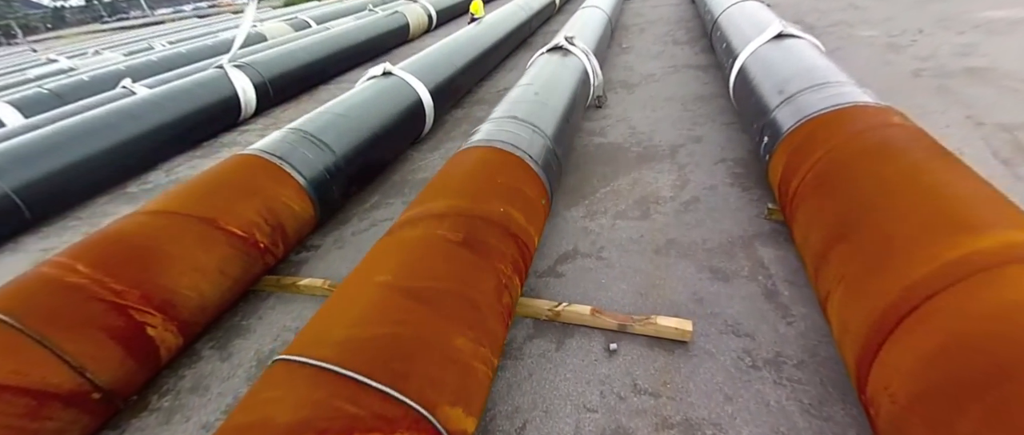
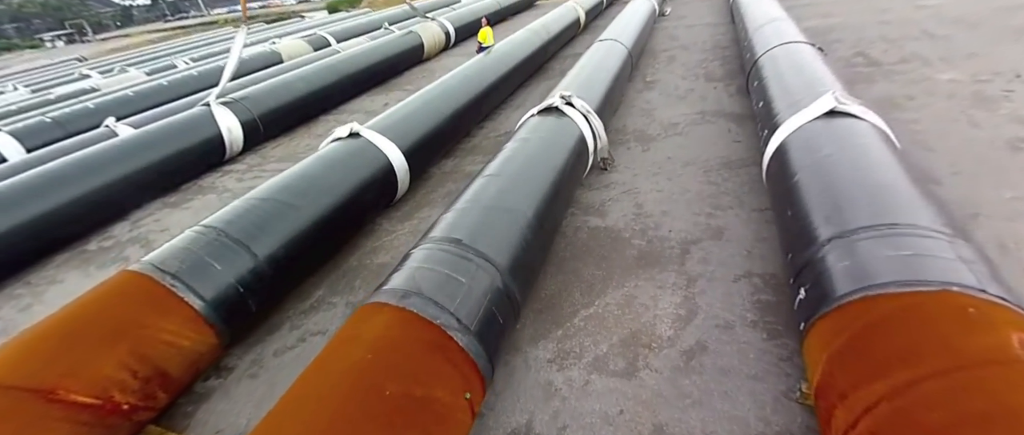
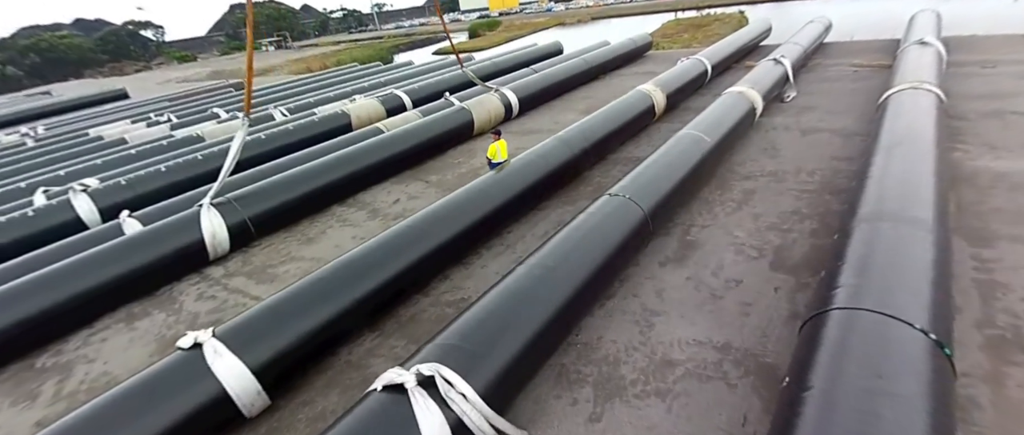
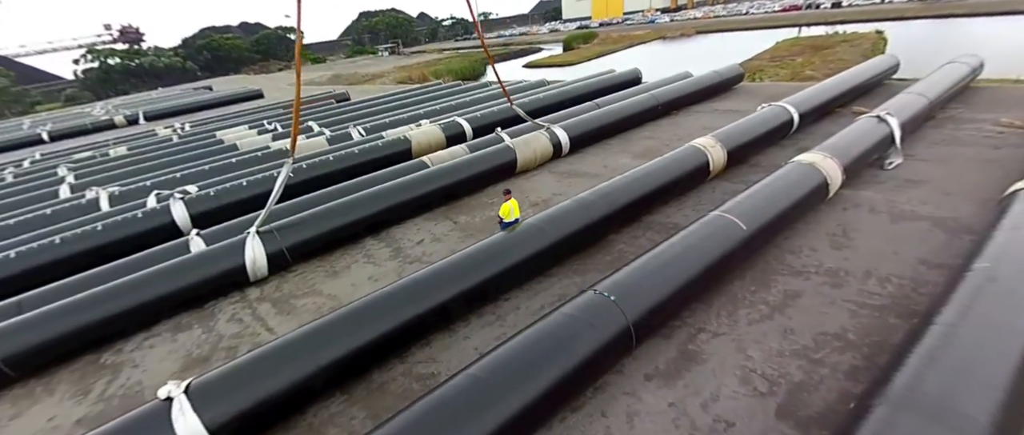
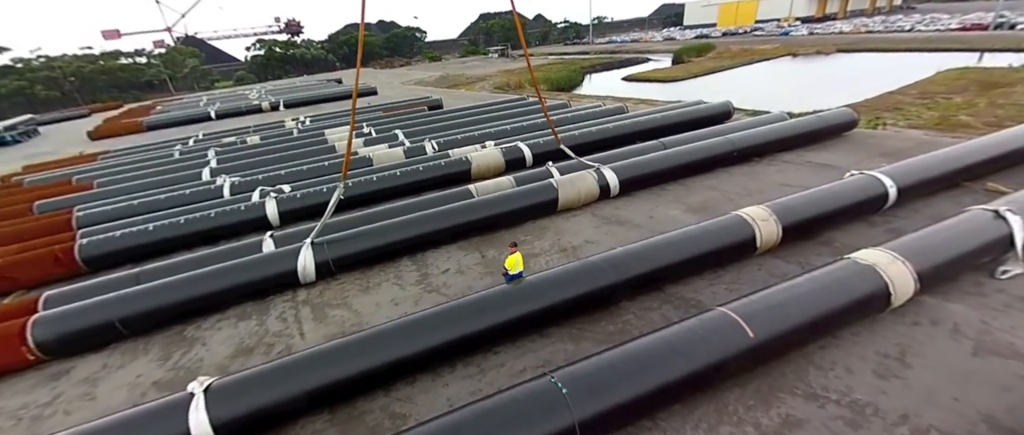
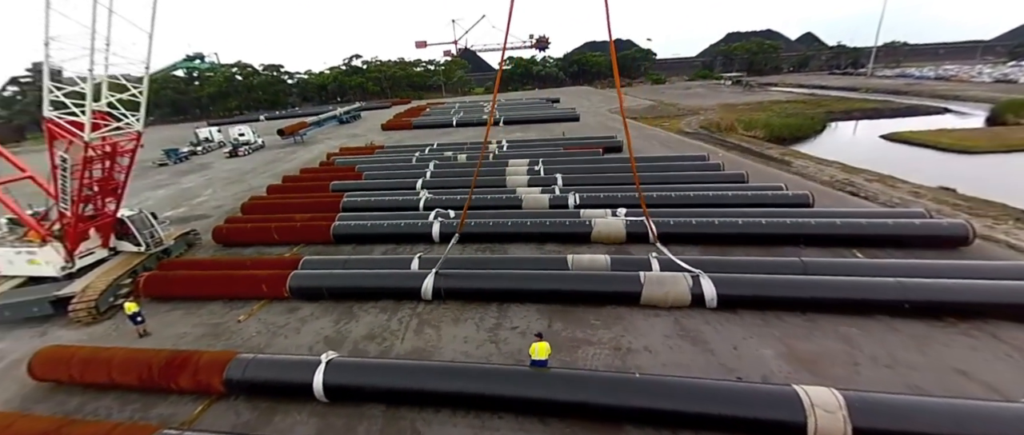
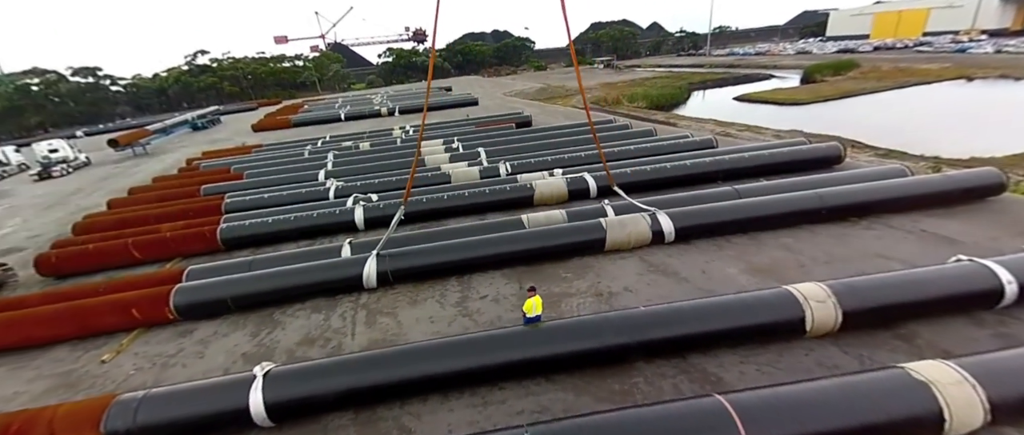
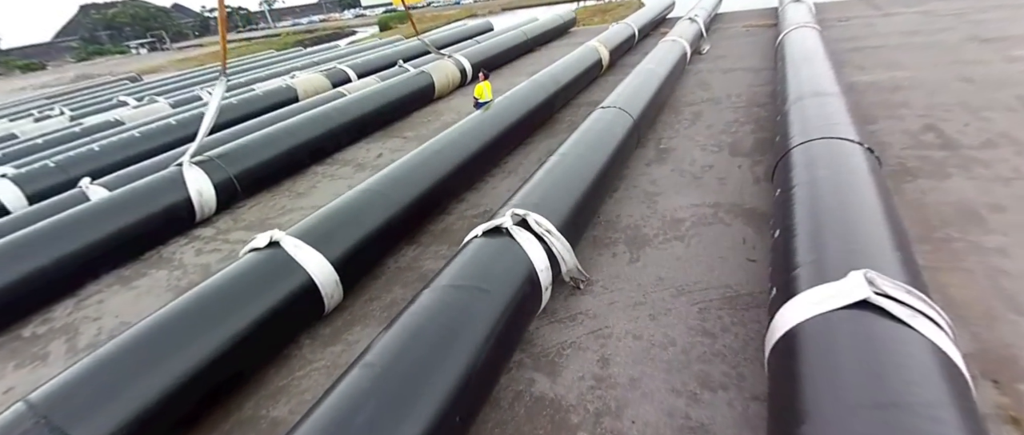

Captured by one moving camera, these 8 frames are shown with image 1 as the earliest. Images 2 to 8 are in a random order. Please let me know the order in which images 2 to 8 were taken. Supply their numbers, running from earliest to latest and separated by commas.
2, 8, 3, 4, 5, 7, 6
